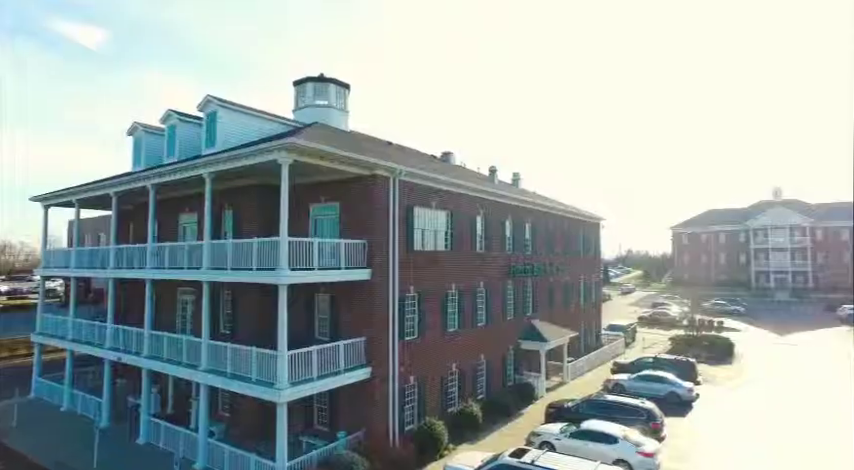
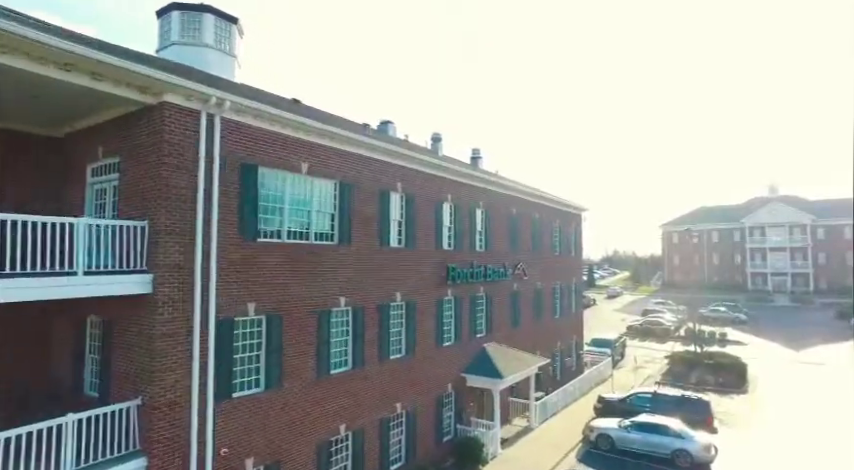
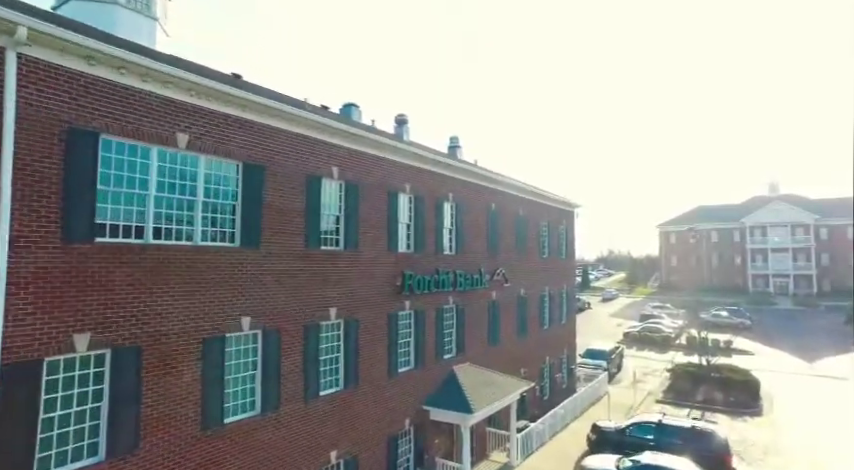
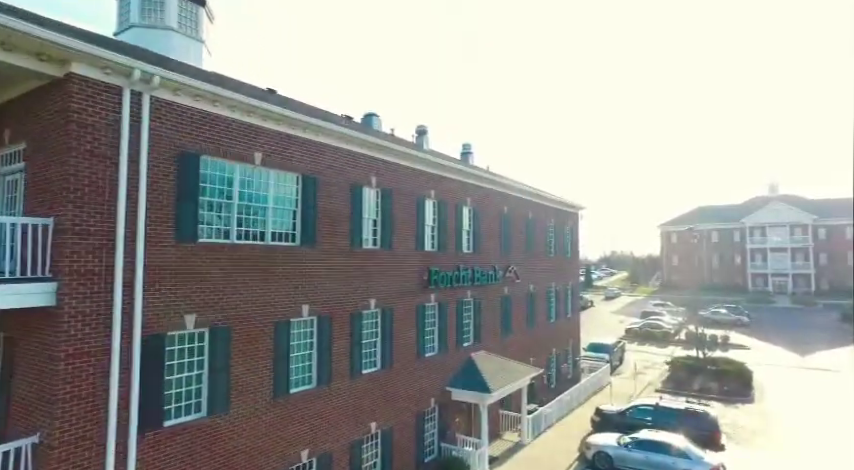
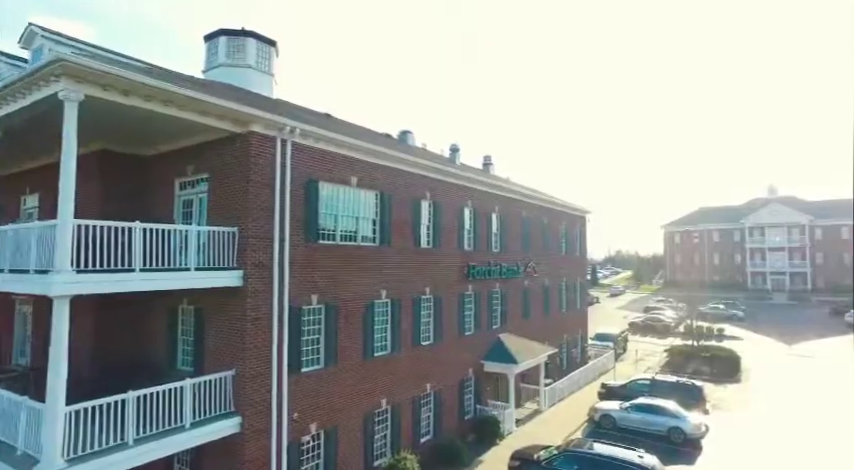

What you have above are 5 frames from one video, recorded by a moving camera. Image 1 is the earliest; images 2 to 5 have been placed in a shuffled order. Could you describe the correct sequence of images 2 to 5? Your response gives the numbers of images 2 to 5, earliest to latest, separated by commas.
5, 2, 4, 3
